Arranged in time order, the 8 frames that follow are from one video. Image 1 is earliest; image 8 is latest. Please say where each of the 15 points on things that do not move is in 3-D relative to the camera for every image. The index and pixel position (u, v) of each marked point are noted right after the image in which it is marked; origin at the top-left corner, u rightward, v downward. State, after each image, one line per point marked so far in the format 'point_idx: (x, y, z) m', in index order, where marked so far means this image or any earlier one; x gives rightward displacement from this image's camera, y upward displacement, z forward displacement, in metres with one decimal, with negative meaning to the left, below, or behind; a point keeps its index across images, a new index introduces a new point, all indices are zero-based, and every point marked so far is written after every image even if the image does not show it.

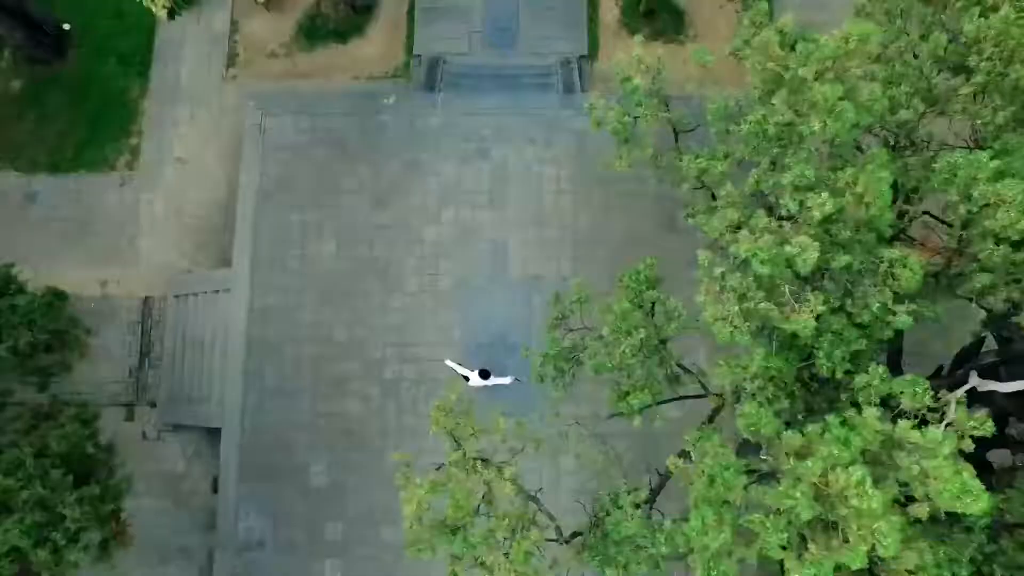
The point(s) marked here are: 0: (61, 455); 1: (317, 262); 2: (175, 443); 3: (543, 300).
0: (-21.0, -7.8, +9.2) m
1: (-12.8, +1.7, +12.6) m
2: (-23.3, -10.7, +13.4) m
3: (+2.0, -0.8, +12.4) m
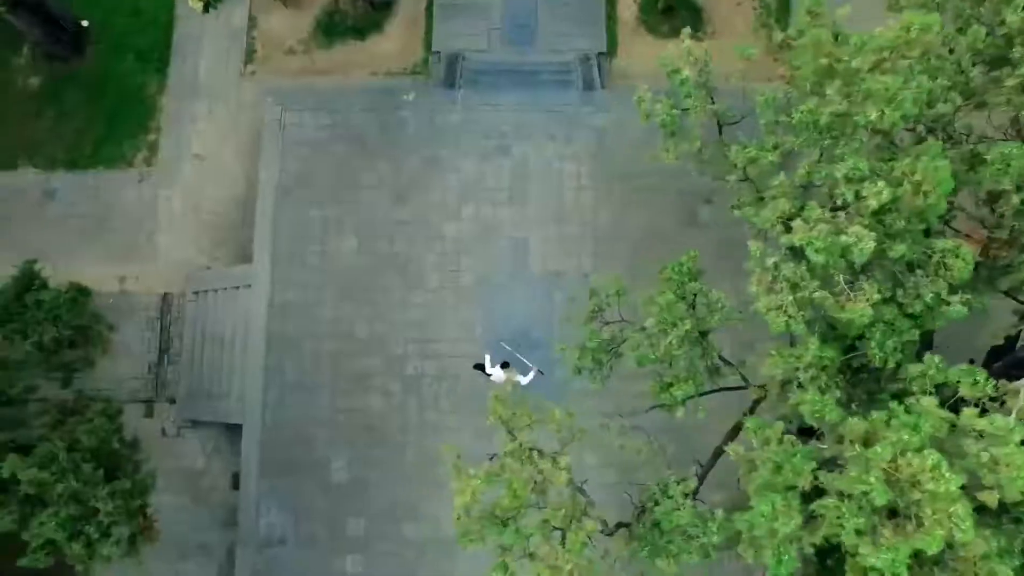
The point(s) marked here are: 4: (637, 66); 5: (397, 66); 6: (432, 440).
0: (-19.6, -7.6, +9.1) m
1: (-11.5, +2.0, +12.6) m
2: (-22.0, -10.5, +13.4) m
3: (+3.4, -0.5, +12.4) m
4: (+9.2, +16.3, +14.2) m
5: (-8.5, +16.3, +14.2) m
6: (-5.0, -9.5, +12.2) m
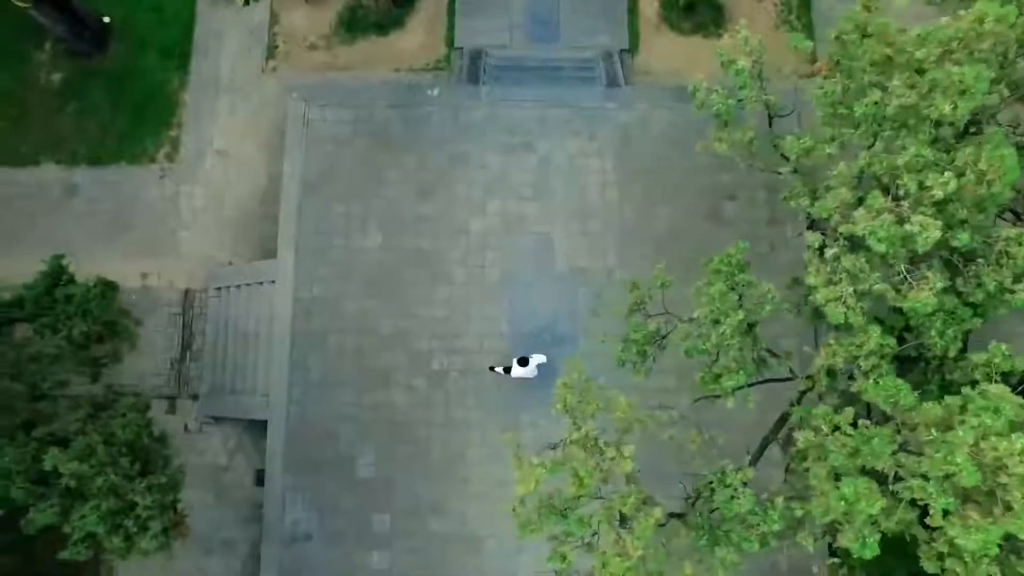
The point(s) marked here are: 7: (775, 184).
0: (-18.0, -7.3, +9.1) m
1: (-9.8, +2.3, +12.6) m
2: (-20.4, -10.2, +13.3) m
3: (+5.0, -0.2, +12.5) m
4: (+10.8, +16.6, +14.3) m
5: (-6.8, +16.6, +14.2) m
6: (-3.4, -9.3, +12.2) m
7: (+17.7, +6.9, +13.0) m
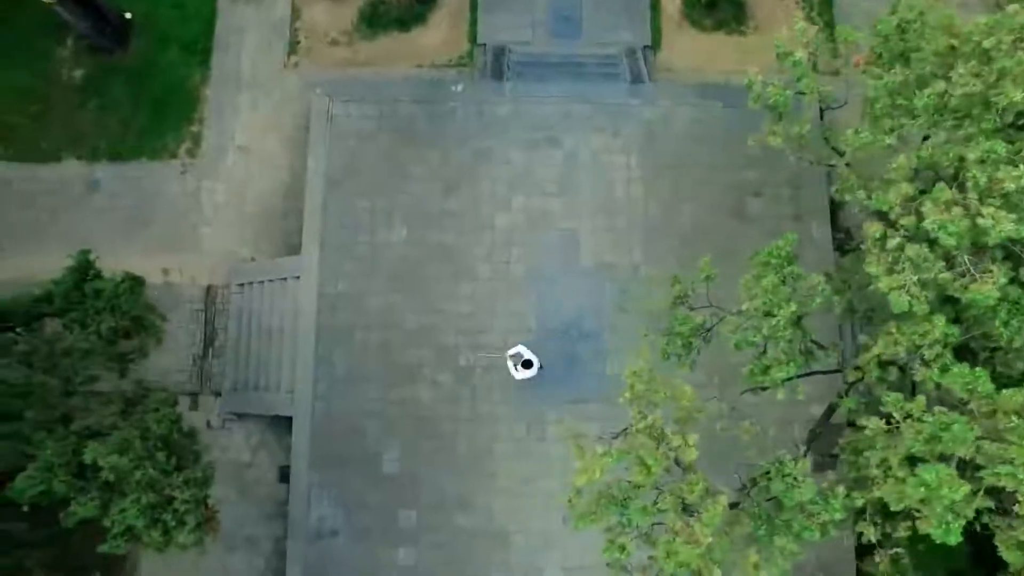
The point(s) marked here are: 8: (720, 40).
0: (-16.3, -7.0, +9.1) m
1: (-8.2, +2.5, +12.6) m
2: (-18.7, -9.9, +13.3) m
3: (+6.7, 0.0, +12.5) m
4: (+12.5, +16.9, +14.3) m
5: (-5.2, +16.8, +14.2) m
6: (-1.7, -9.0, +12.1) m
7: (+19.3, +7.2, +13.0) m
8: (+15.4, +18.3, +14.3) m
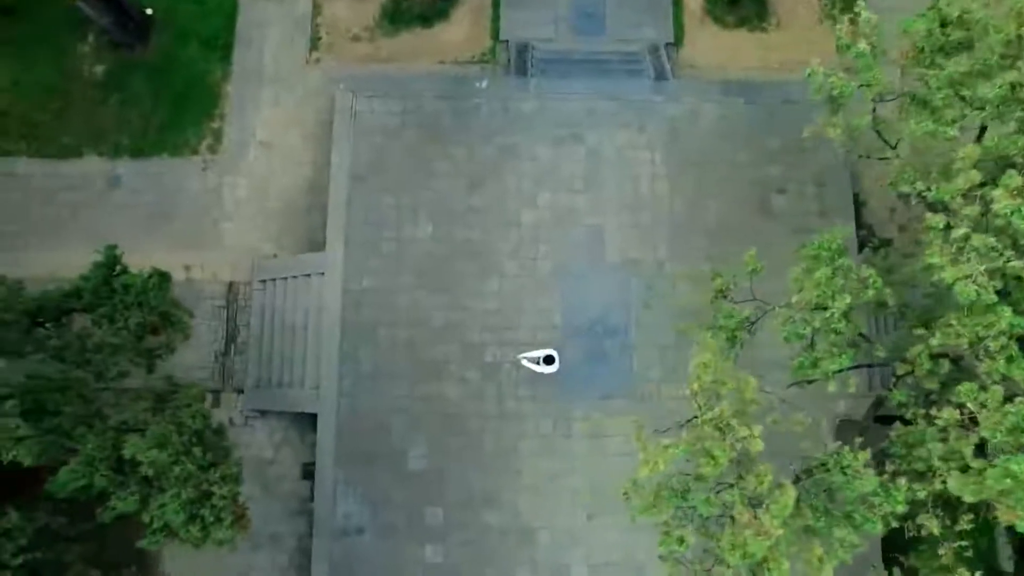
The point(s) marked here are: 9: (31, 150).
0: (-14.7, -6.8, +9.0) m
1: (-6.5, +2.8, +12.6) m
2: (-17.1, -9.7, +13.2) m
3: (+8.3, +0.3, +12.5) m
4: (+14.1, +17.1, +14.3) m
5: (-3.5, +17.1, +14.2) m
6: (-0.1, -8.7, +12.1) m
7: (+21.0, +7.4, +13.0) m
8: (+17.1, +18.5, +14.3) m
9: (-33.9, +9.7, +13.7) m
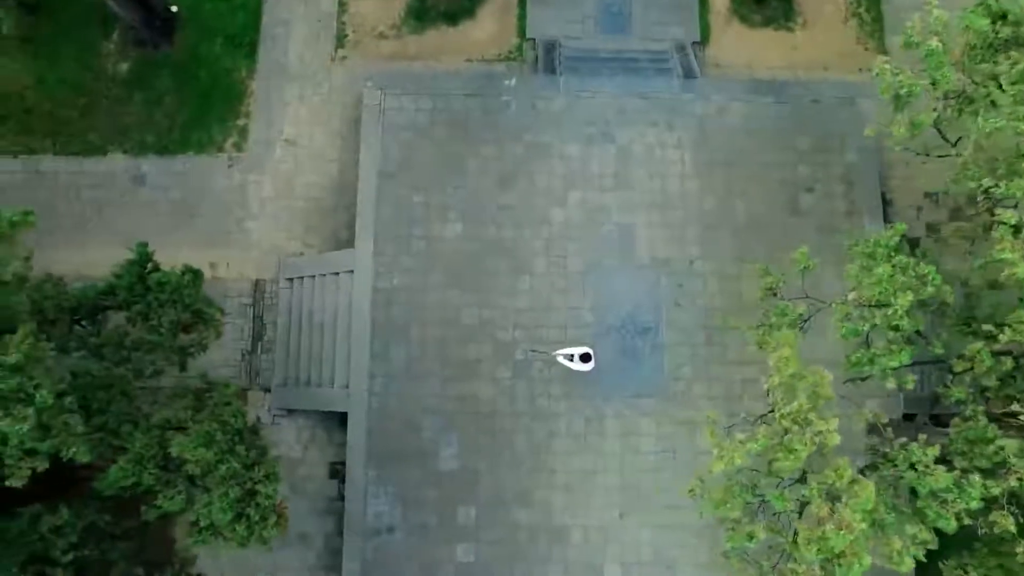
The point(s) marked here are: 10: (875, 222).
0: (-12.7, -6.6, +9.0) m
1: (-4.6, +2.9, +12.5) m
2: (-15.1, -9.5, +13.2) m
3: (+10.3, +0.4, +12.5) m
4: (+16.1, +17.2, +14.3) m
5: (-1.5, +17.2, +14.2) m
6: (+1.9, -8.6, +12.1) m
7: (+23.0, +7.5, +13.1) m
8: (+19.0, +18.6, +14.3) m
9: (-31.9, +9.8, +13.6) m
10: (+24.0, +4.4, +12.8) m
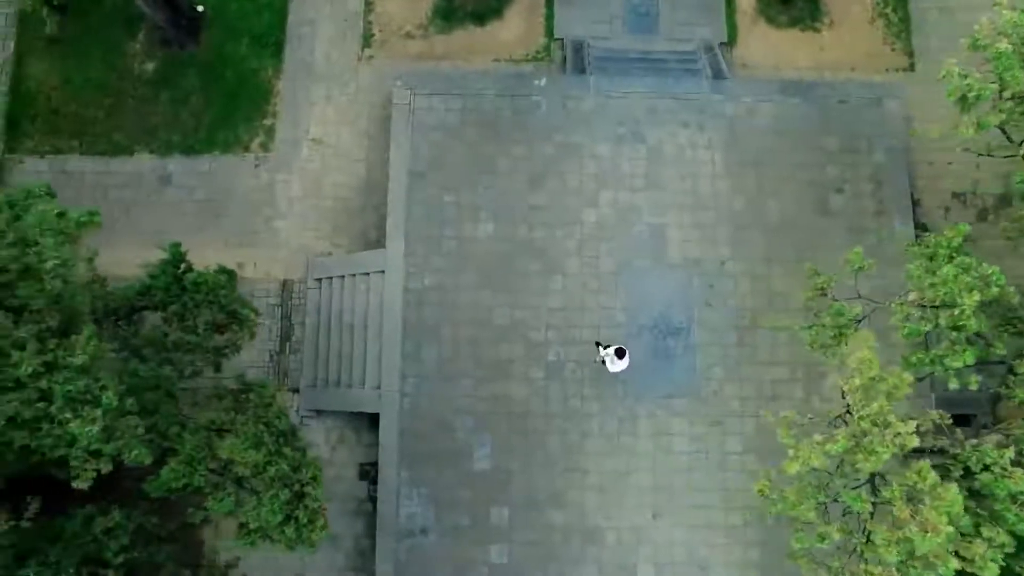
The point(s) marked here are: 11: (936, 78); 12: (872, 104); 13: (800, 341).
0: (-10.7, -6.7, +8.9) m
1: (-2.5, +2.9, +12.5) m
2: (-13.1, -9.6, +13.1) m
3: (+12.3, +0.3, +12.5) m
4: (+18.1, +17.2, +14.3) m
5: (+0.5, +17.2, +14.2) m
6: (+3.9, -8.7, +12.1) m
7: (+25.0, +7.5, +13.1) m
8: (+21.1, +18.6, +14.4) m
9: (-29.9, +9.8, +13.5) m
10: (+26.0, +4.4, +12.8) m
11: (+30.5, +15.1, +13.9) m
12: (+24.8, +12.7, +13.3) m
13: (+18.4, -3.4, +12.4) m
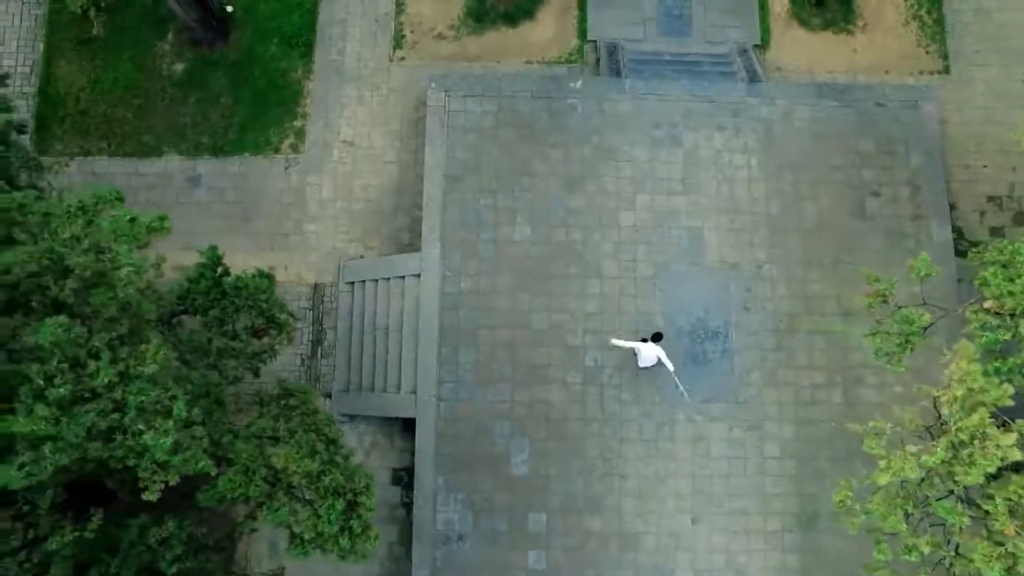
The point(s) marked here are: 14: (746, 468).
0: (-8.3, -6.9, +8.8) m
1: (-0.2, +2.6, +12.4) m
2: (-10.7, -9.8, +13.0) m
3: (+14.7, +0.1, +12.4) m
4: (+20.5, +16.9, +14.2) m
5: (+2.9, +16.9, +14.1) m
6: (+6.3, -8.9, +12.0) m
7: (+27.3, +7.2, +13.0) m
8: (+23.4, +18.4, +14.3) m
9: (-27.6, +9.6, +13.3) m
10: (+28.4, +4.1, +12.8) m
11: (+32.8, +14.8, +13.9) m
12: (+27.2, +12.4, +13.3) m
13: (+20.7, -3.7, +12.3) m
14: (+14.6, -11.2, +12.1) m
